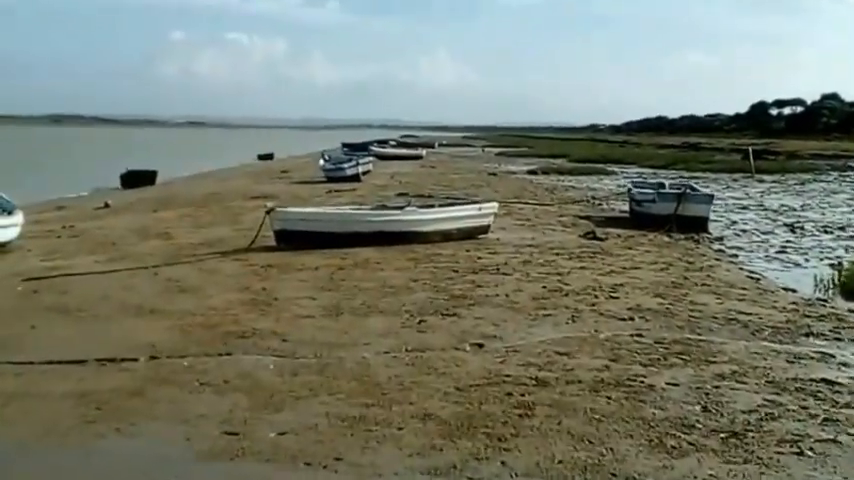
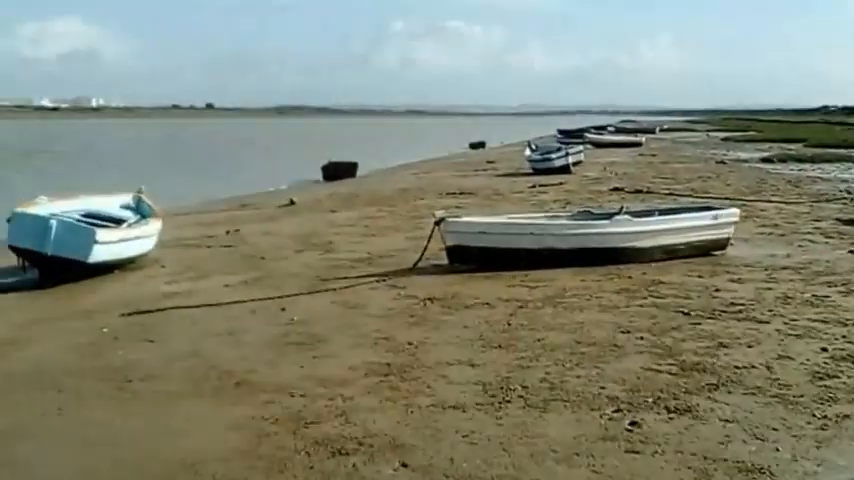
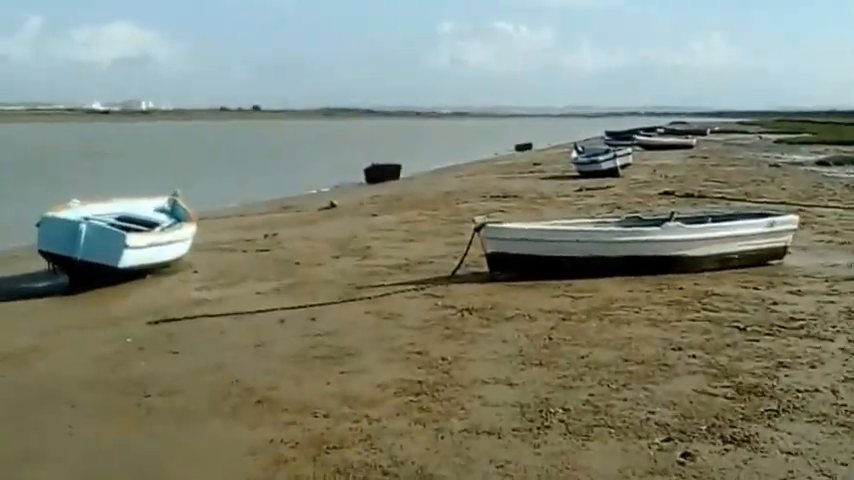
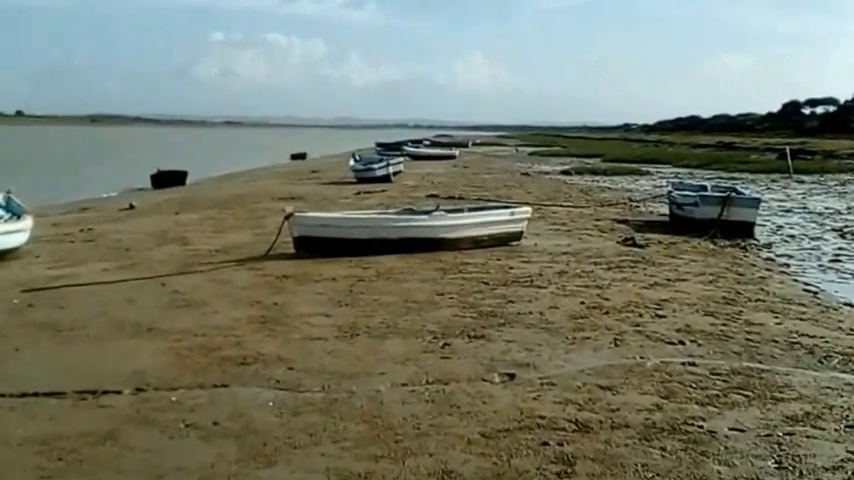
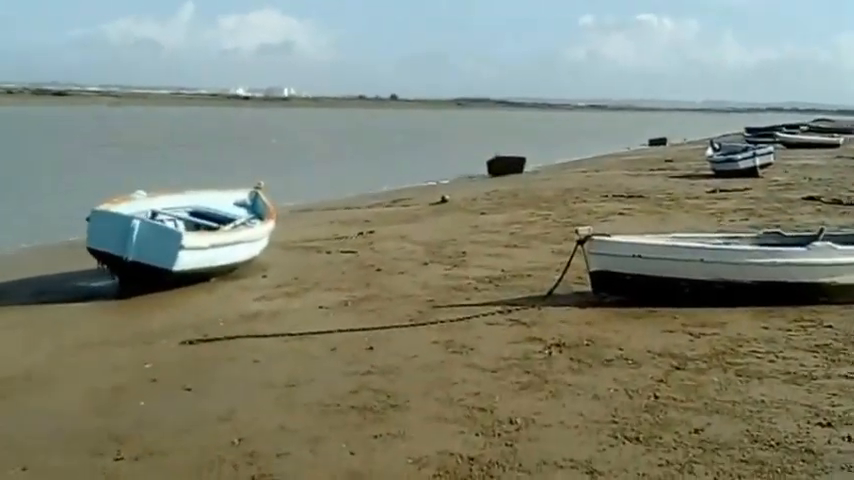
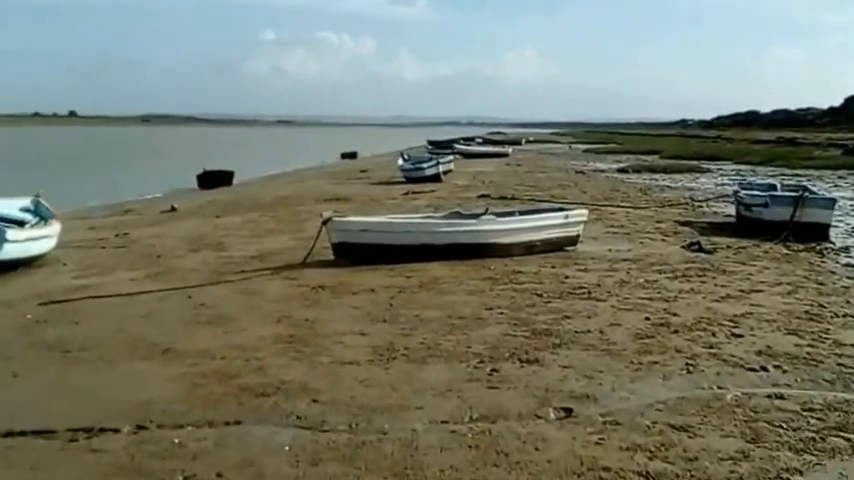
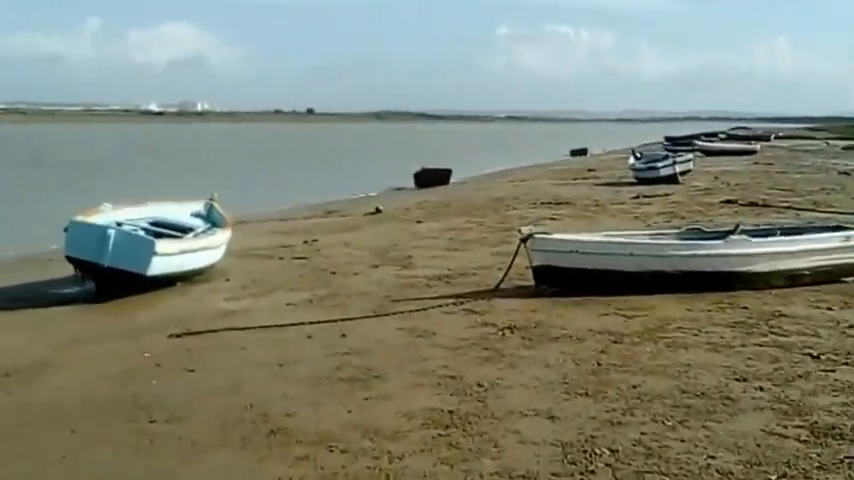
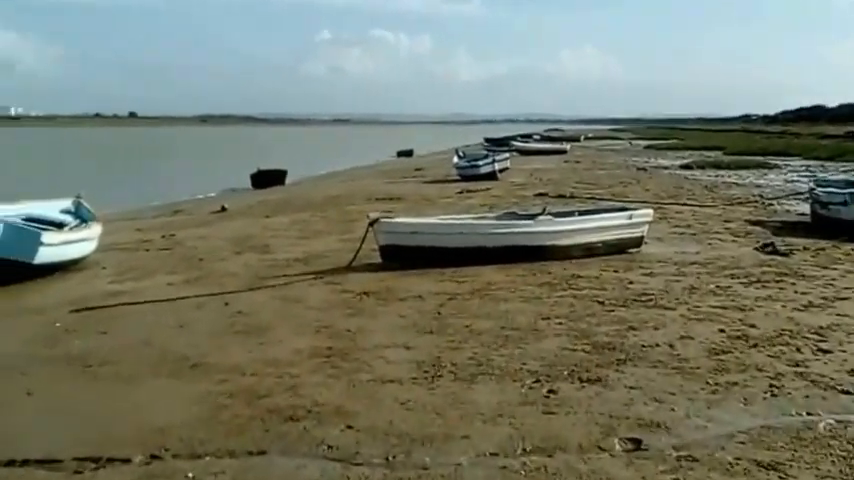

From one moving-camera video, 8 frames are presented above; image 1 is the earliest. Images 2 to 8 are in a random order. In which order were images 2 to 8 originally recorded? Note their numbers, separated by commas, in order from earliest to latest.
4, 6, 8, 2, 3, 7, 5
